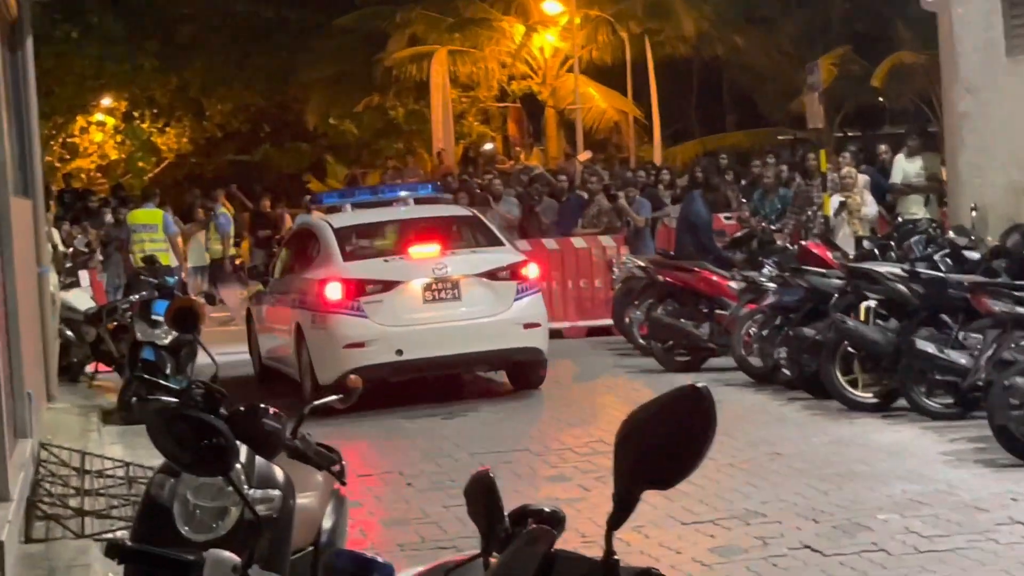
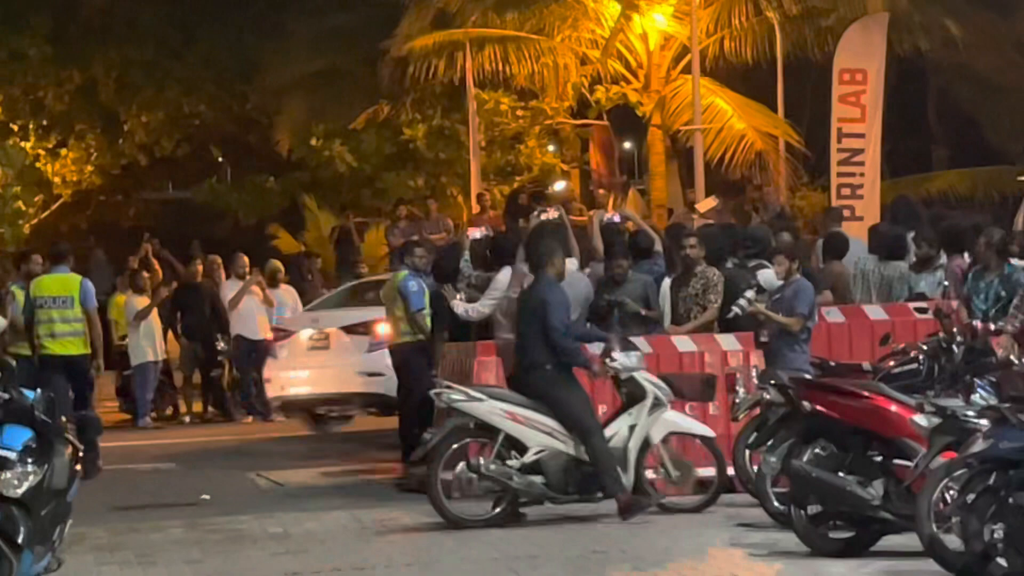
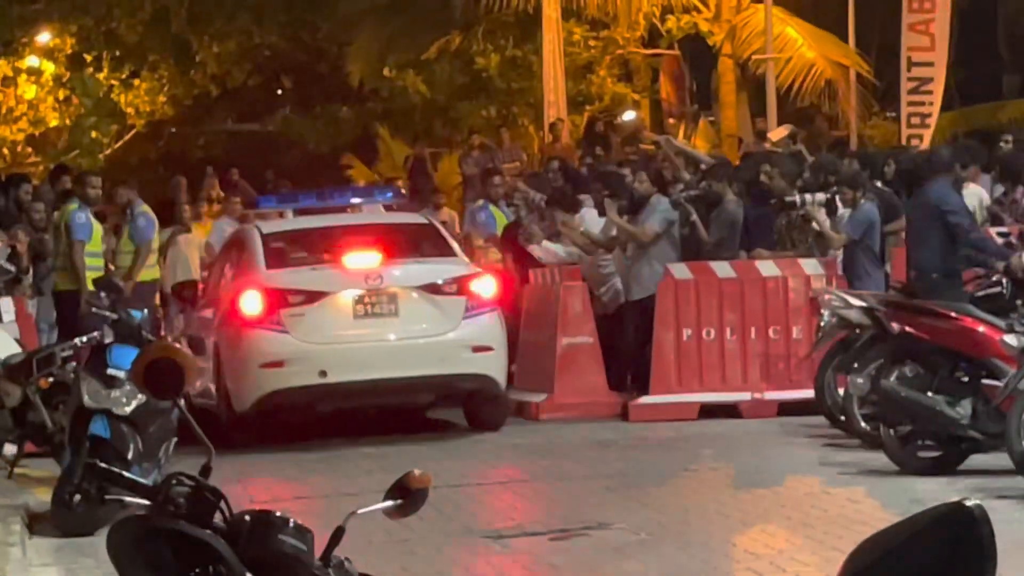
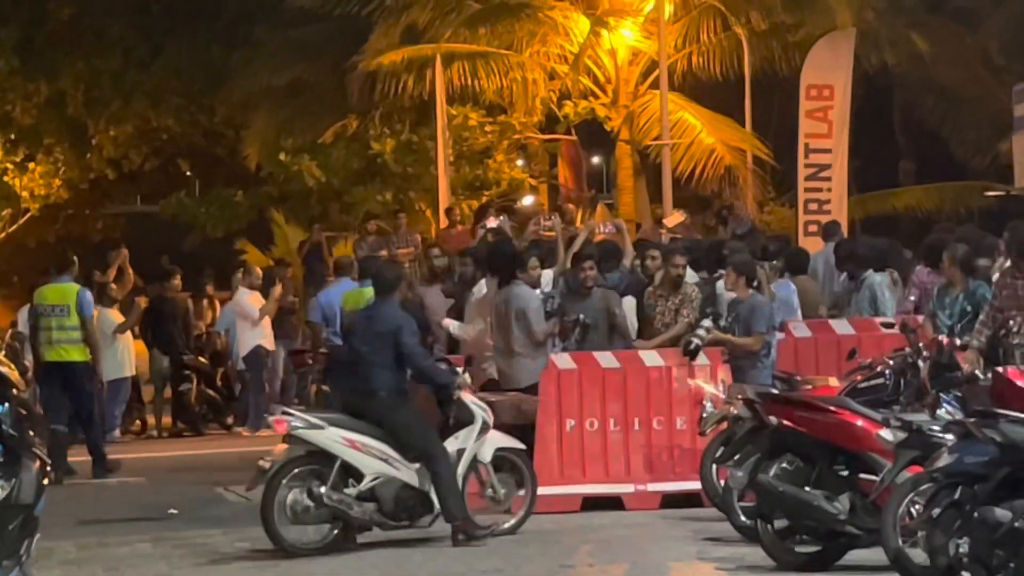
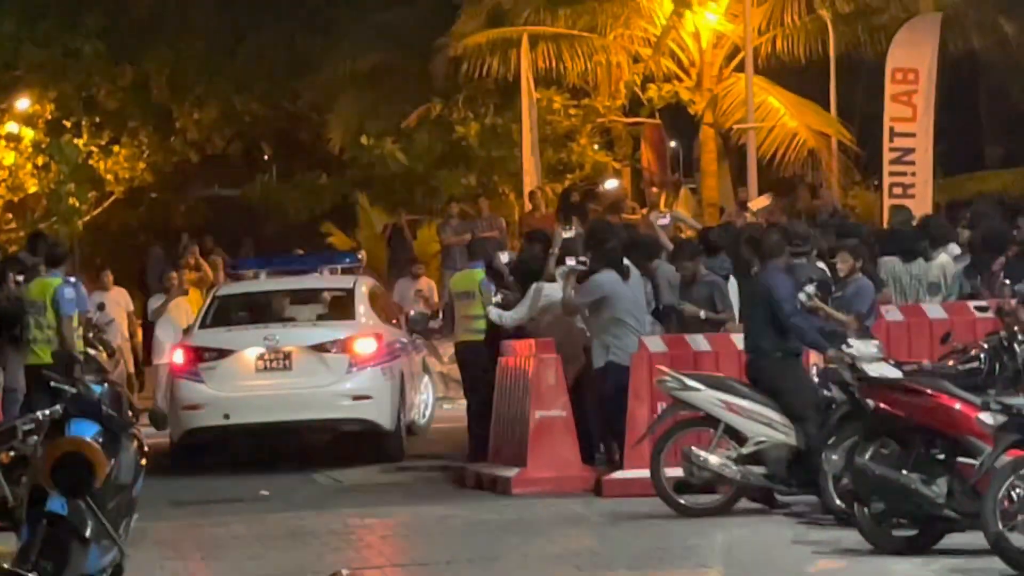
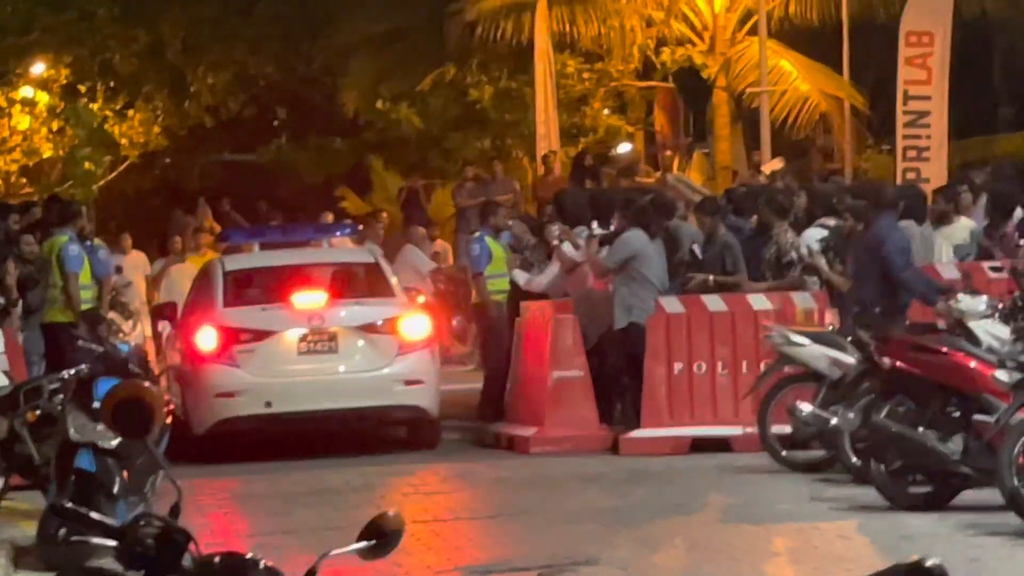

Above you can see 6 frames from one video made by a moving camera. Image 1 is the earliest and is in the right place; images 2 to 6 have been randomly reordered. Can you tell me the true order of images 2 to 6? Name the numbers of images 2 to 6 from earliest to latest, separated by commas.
3, 6, 5, 2, 4
